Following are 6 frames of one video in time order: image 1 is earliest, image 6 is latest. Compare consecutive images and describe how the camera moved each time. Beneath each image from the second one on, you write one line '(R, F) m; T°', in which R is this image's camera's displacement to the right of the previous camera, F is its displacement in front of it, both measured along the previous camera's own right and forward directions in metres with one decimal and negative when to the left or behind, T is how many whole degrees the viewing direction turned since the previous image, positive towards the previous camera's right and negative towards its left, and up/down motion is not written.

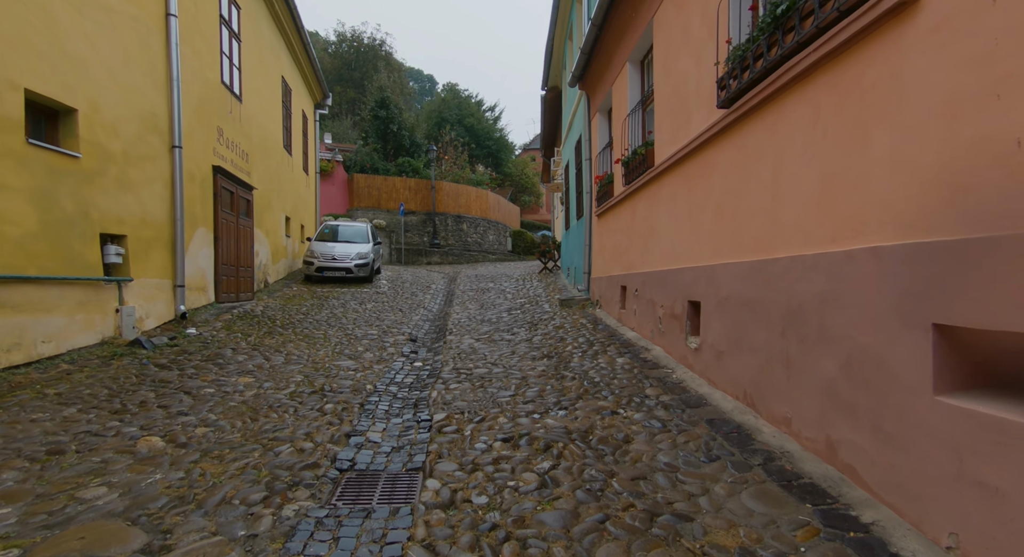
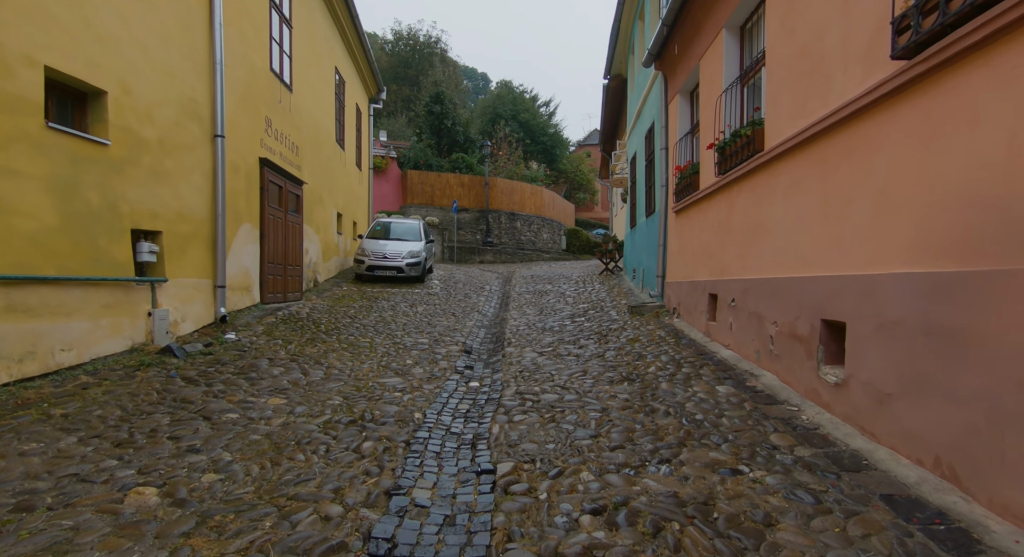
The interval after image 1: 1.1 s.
(-0.2, +0.9) m; -5°
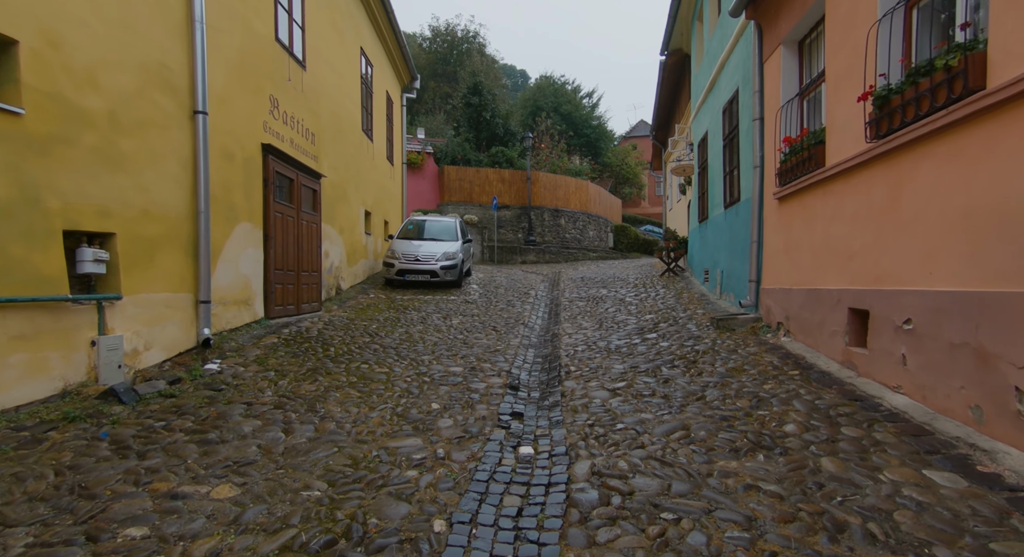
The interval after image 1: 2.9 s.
(-0.2, +1.6) m; -4°
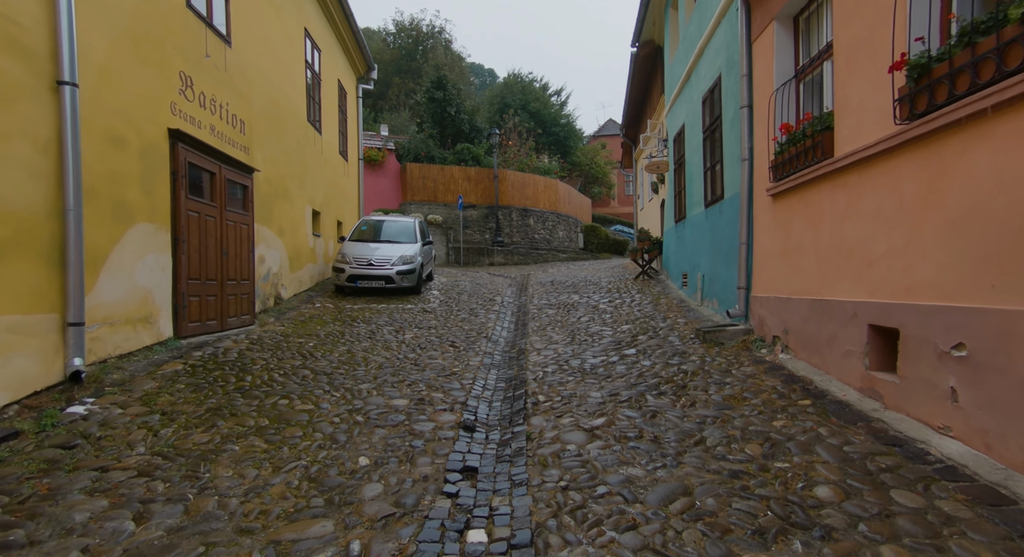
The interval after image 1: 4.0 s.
(+0.1, +1.0) m; +3°
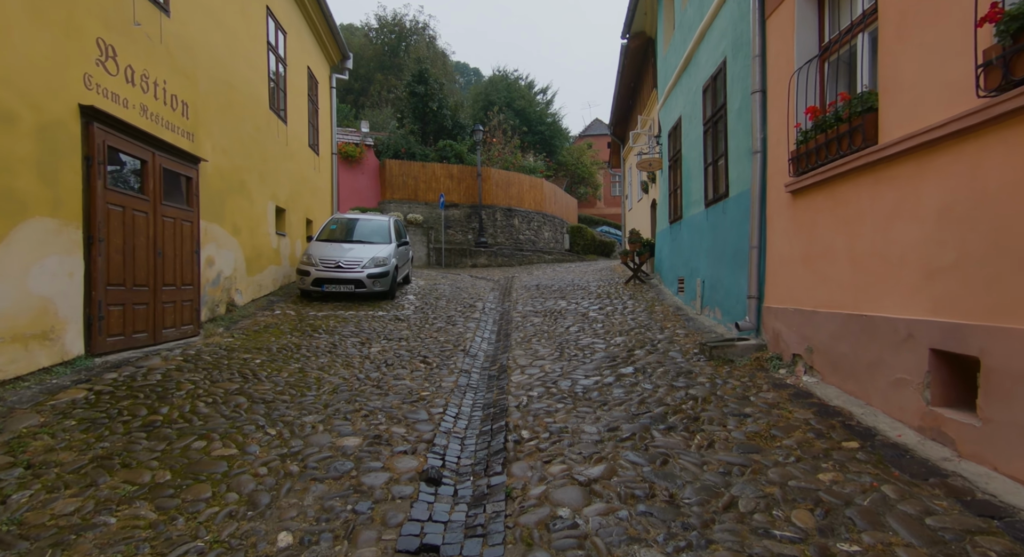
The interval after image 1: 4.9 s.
(0.0, +0.9) m; +2°
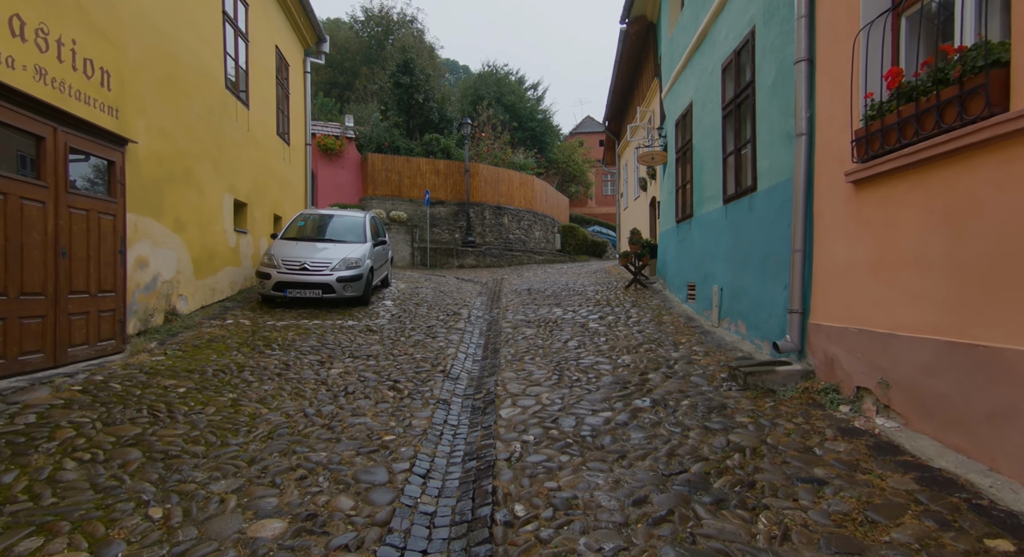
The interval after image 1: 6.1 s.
(0.0, +1.1) m; +1°
